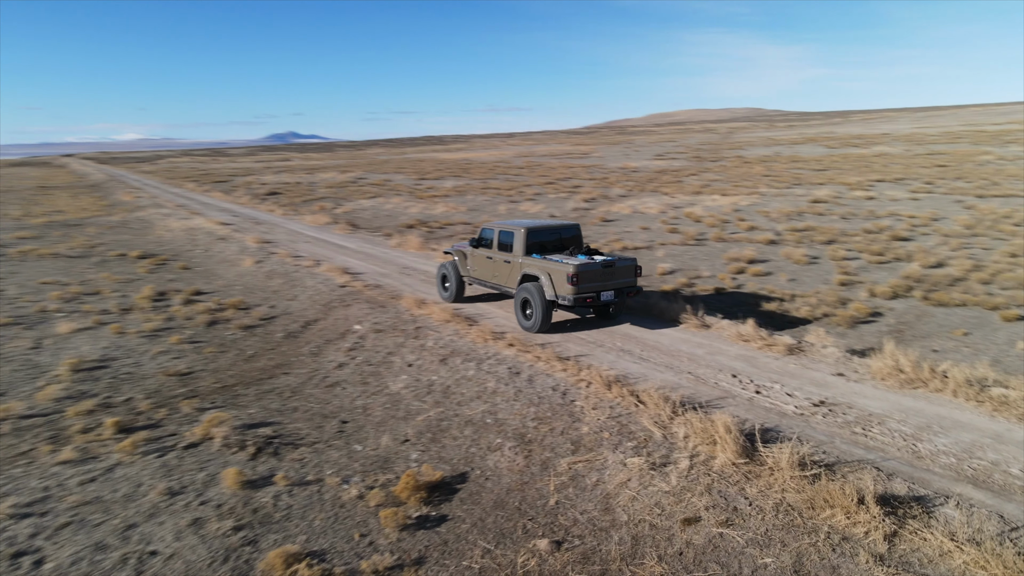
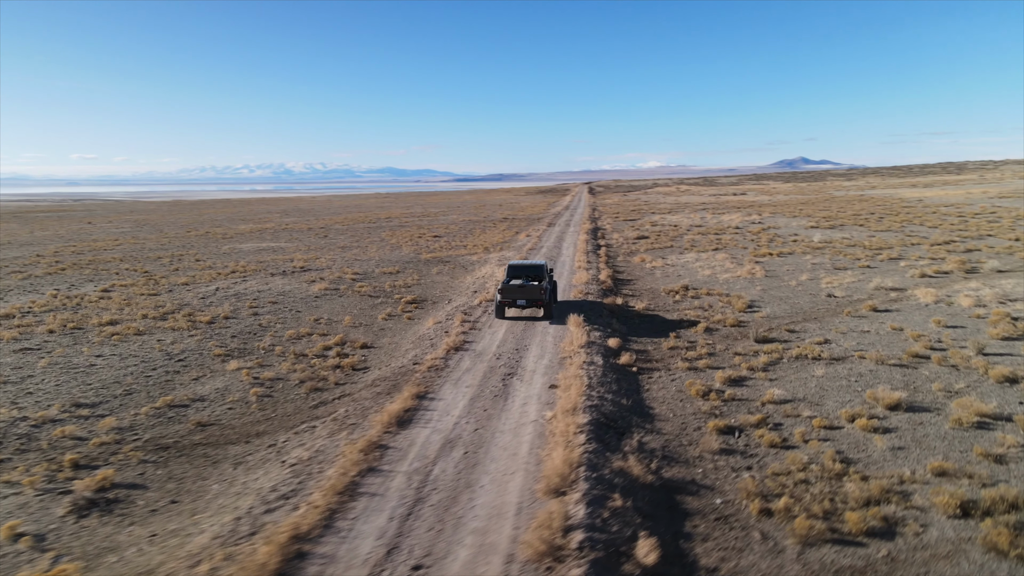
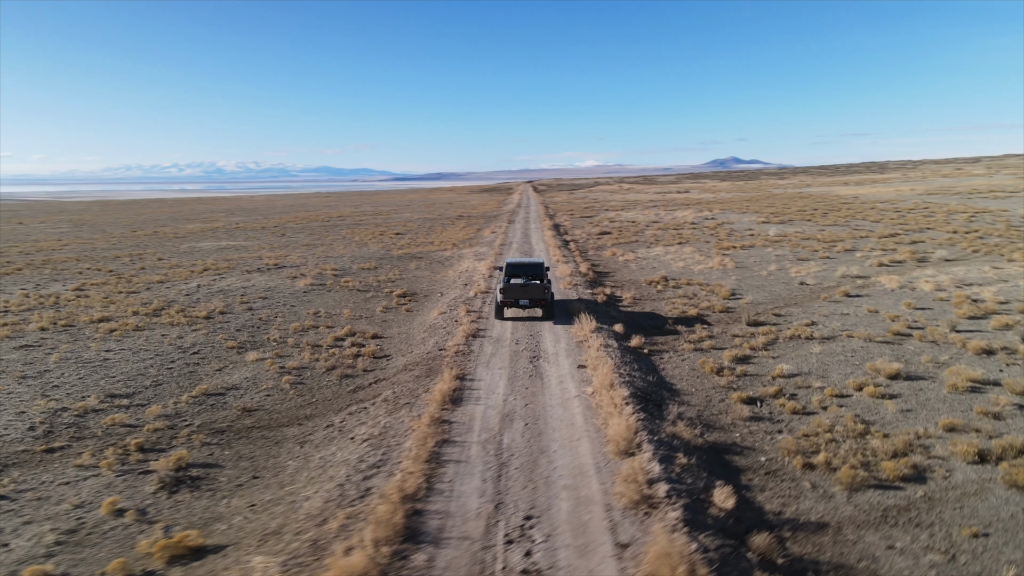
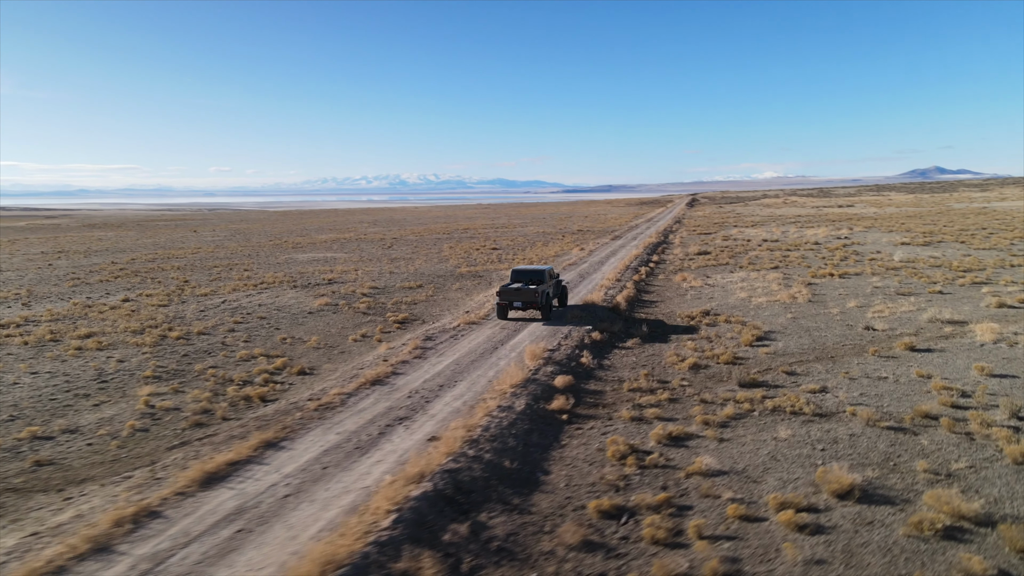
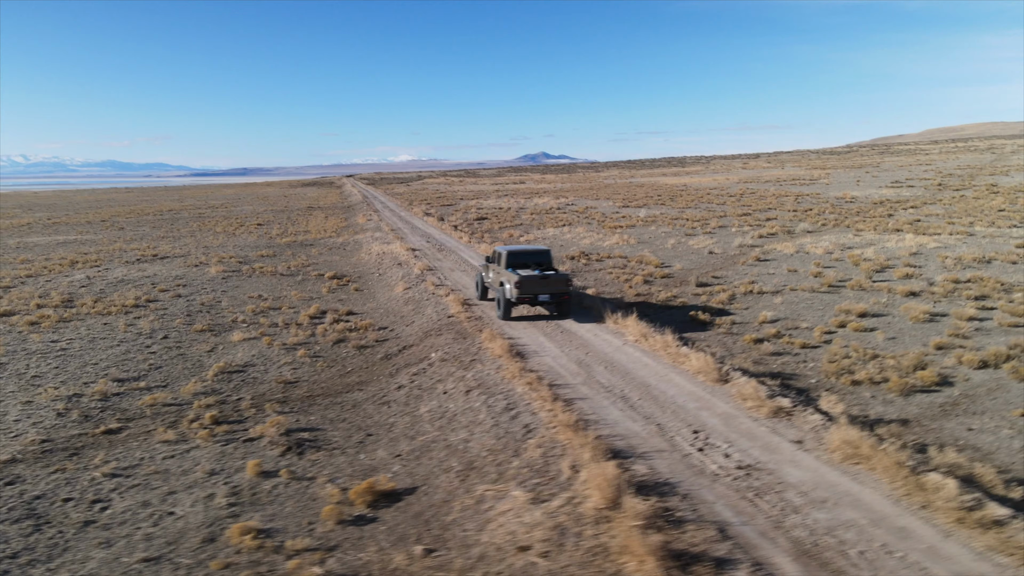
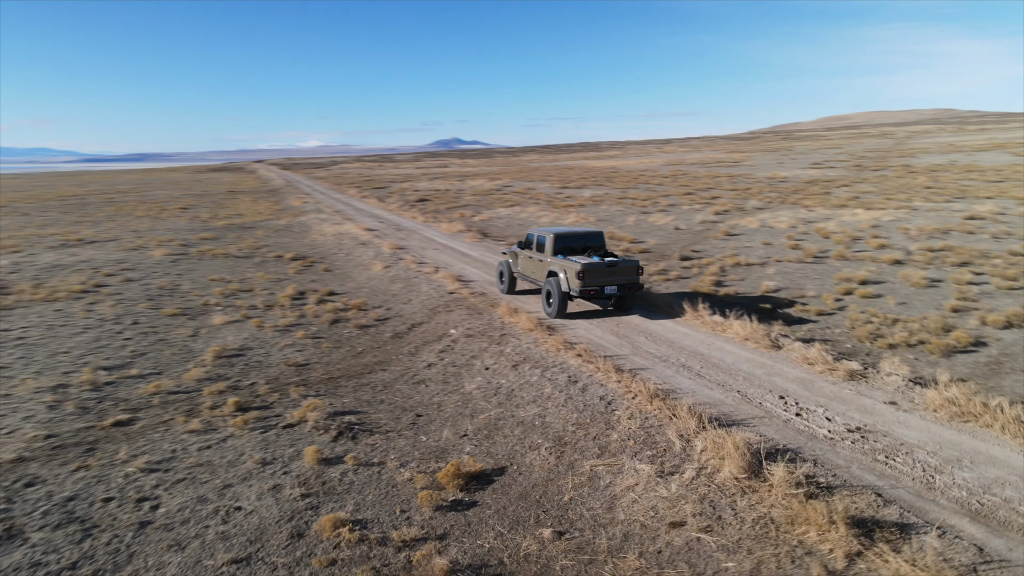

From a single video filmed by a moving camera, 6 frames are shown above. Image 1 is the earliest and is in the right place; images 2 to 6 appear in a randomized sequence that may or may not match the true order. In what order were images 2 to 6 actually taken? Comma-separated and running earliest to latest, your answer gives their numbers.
6, 5, 3, 2, 4
